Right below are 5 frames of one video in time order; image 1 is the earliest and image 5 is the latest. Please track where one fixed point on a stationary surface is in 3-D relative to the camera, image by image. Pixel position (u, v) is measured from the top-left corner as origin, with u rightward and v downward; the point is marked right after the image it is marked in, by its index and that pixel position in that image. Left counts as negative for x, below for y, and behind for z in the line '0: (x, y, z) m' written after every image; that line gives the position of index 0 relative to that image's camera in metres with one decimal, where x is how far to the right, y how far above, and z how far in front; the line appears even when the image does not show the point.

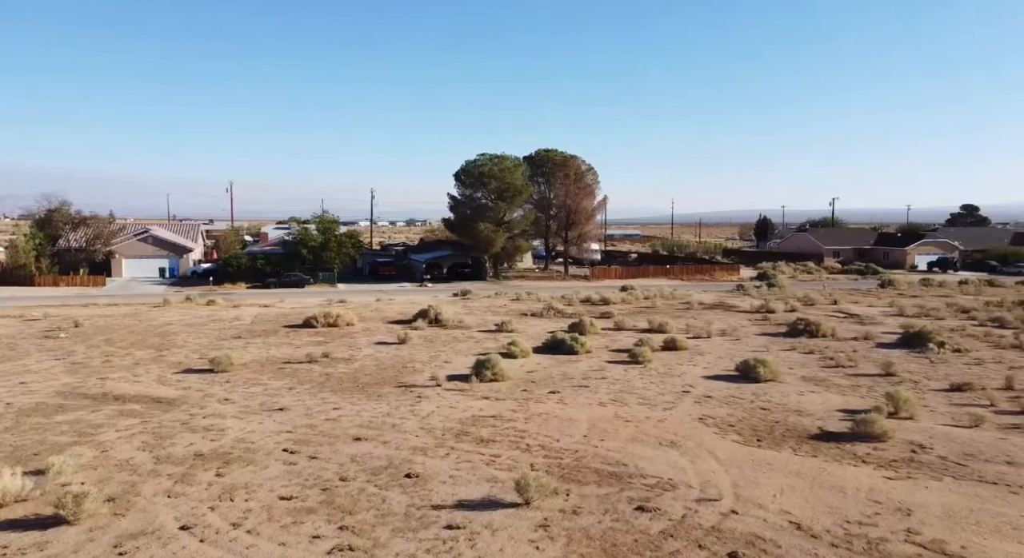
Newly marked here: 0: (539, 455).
0: (+0.5, -3.4, +13.8) m
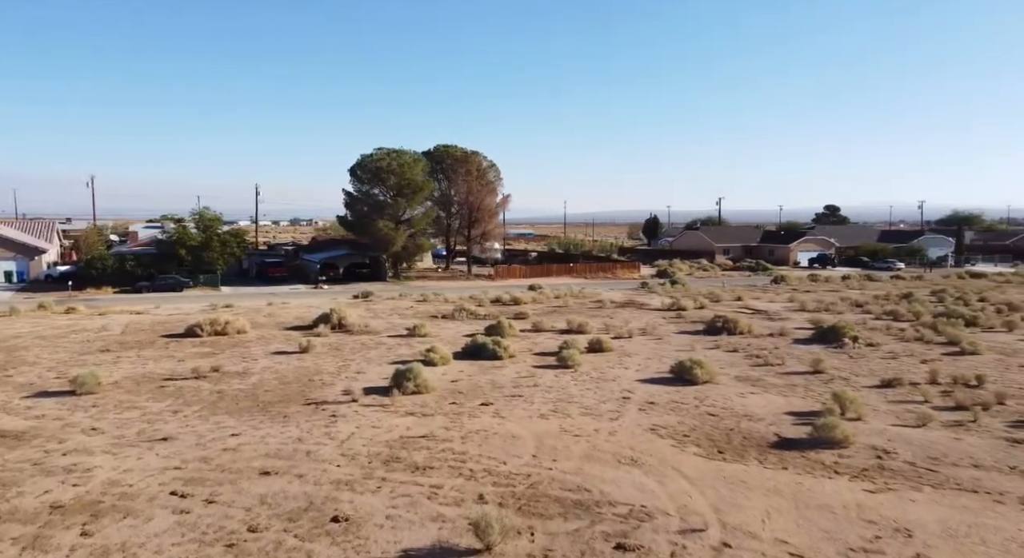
0: (-0.4, -3.4, +11.9) m
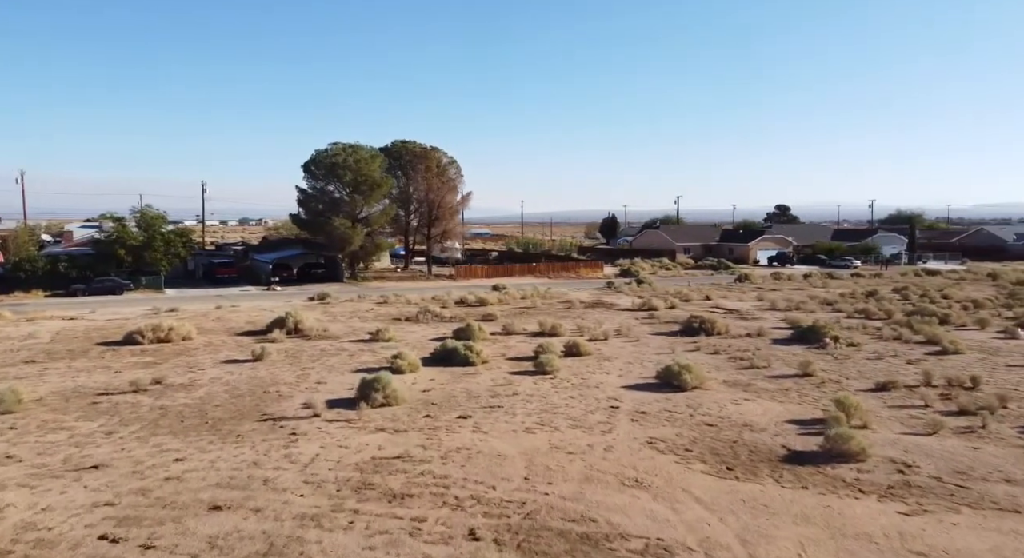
0: (-0.5, -3.4, +10.3) m
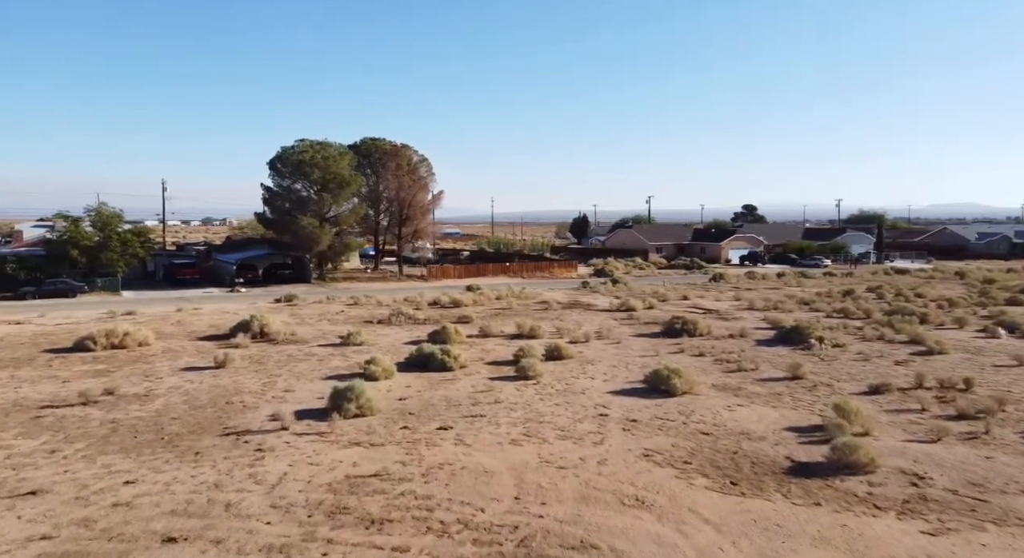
0: (-0.6, -3.4, +9.3) m
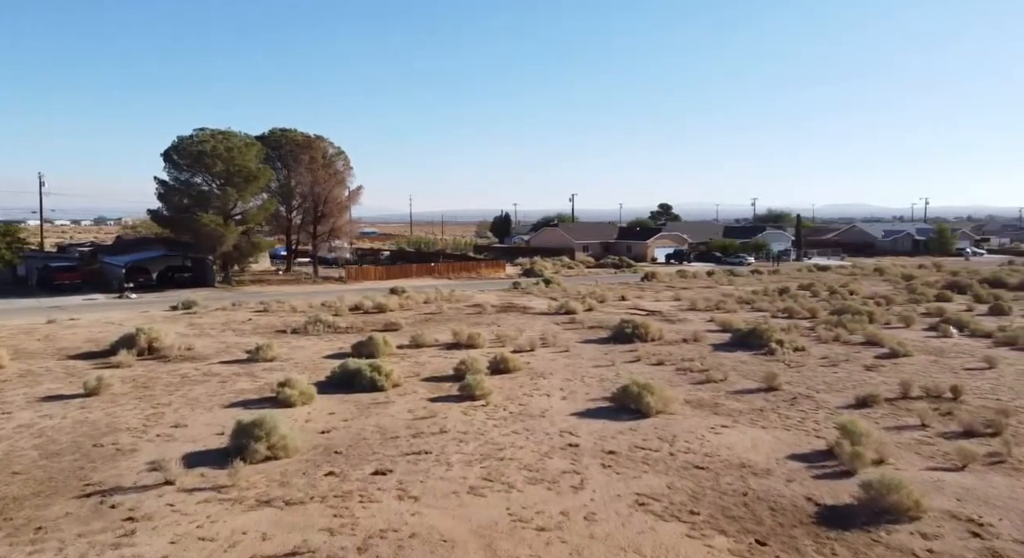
0: (-0.7, -3.5, +6.4) m
